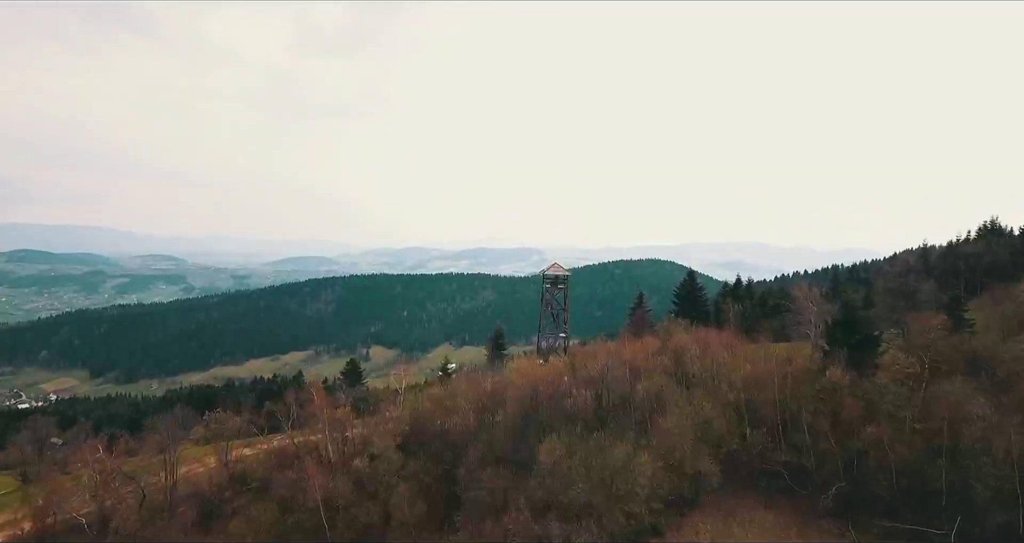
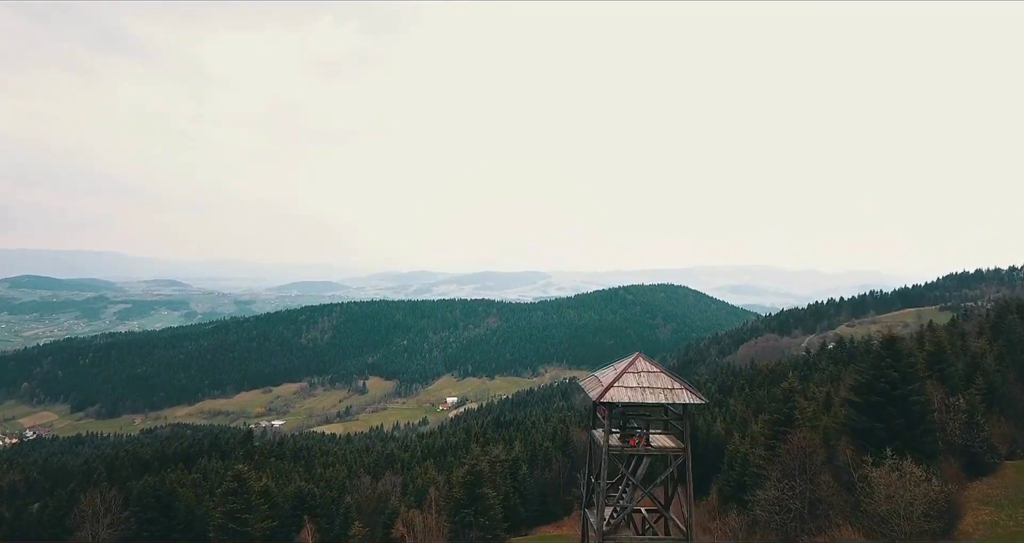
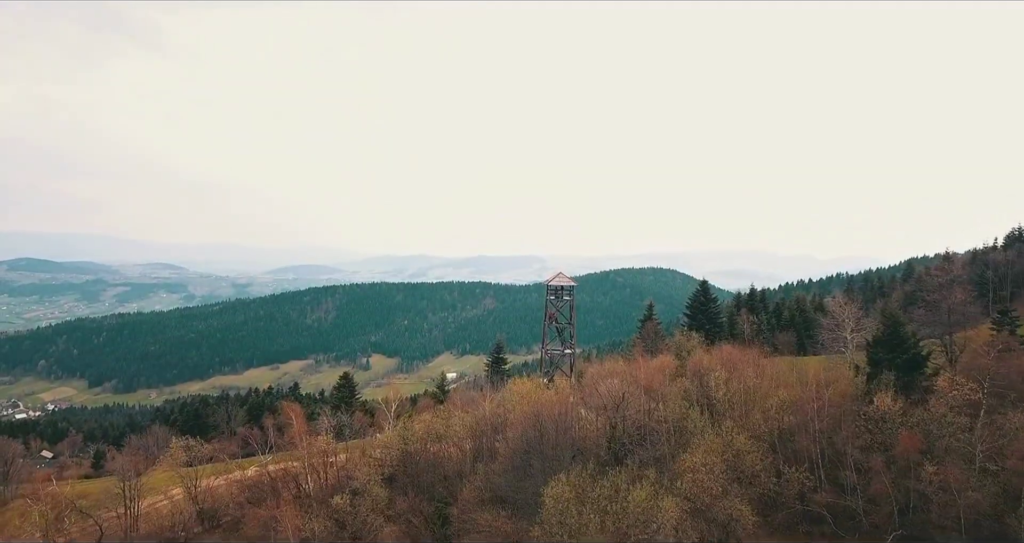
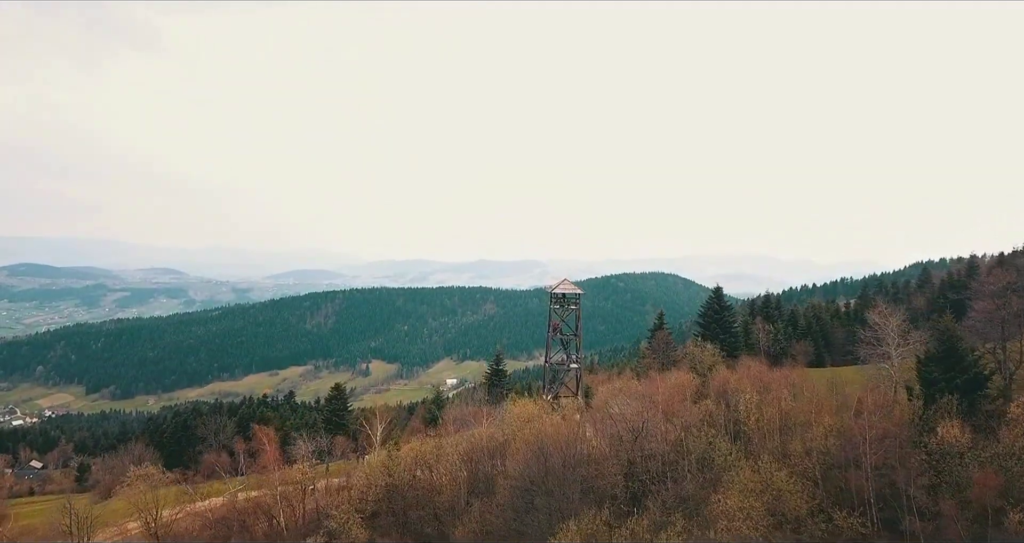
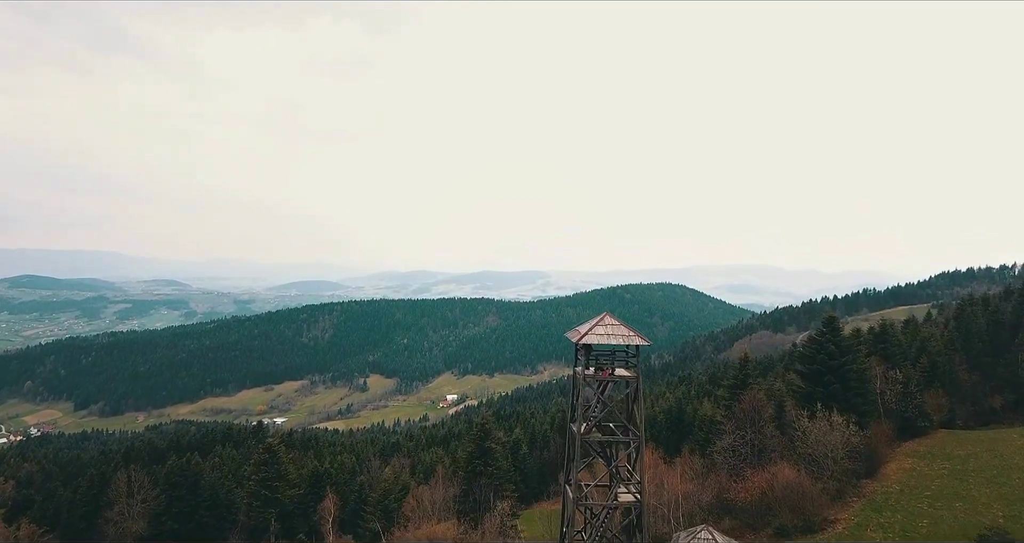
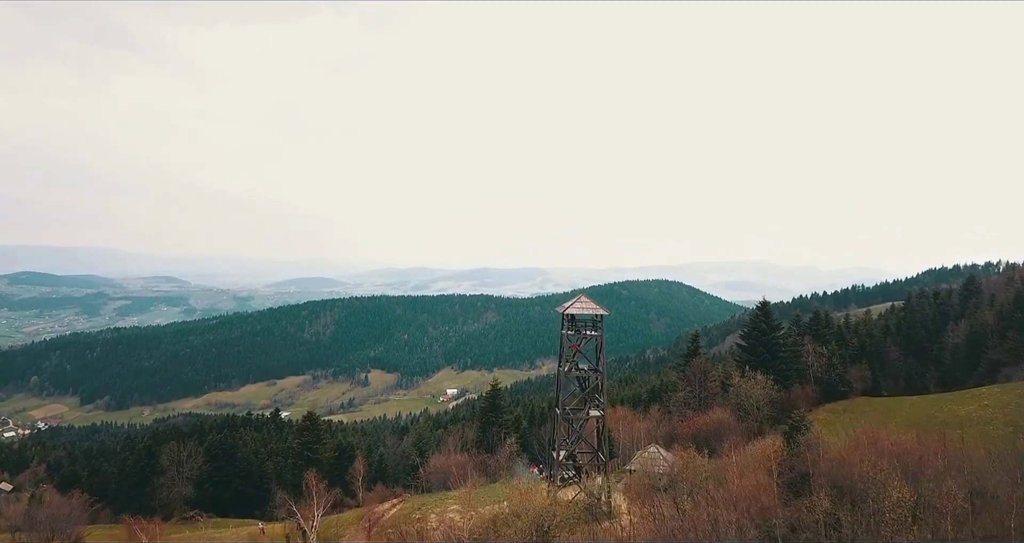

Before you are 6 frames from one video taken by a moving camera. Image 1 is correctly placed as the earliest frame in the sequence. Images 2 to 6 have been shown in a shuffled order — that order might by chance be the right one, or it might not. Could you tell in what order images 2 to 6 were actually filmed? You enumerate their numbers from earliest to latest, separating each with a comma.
3, 4, 6, 5, 2
